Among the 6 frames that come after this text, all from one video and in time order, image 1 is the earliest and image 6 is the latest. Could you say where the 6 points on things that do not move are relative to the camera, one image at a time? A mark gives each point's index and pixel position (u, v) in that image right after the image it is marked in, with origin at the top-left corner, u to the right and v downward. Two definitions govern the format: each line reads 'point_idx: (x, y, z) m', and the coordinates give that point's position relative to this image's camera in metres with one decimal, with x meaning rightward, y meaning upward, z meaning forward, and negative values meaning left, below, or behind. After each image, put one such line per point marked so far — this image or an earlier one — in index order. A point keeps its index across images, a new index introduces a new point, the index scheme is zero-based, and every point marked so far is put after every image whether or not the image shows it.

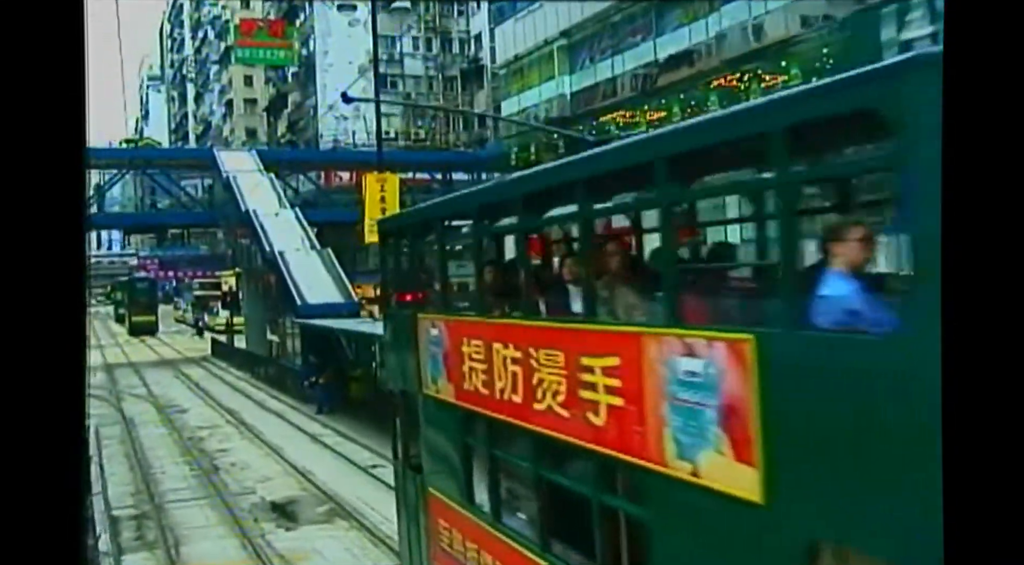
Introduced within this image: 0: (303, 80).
0: (-2.6, +2.5, +11.7) m
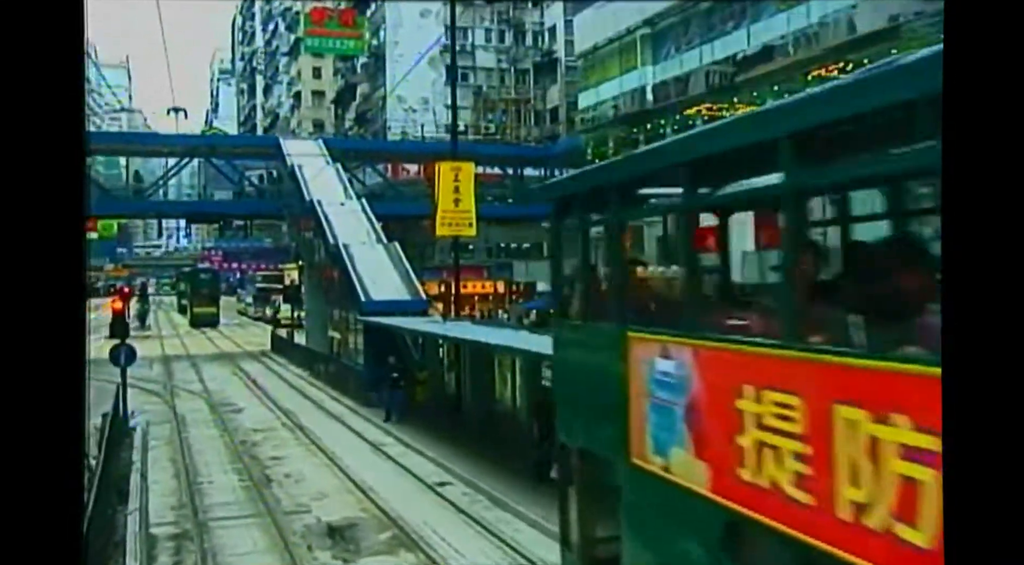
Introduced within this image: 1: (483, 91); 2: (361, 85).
0: (-1.7, +2.6, +11.5) m
1: (-0.3, +2.2, +10.6) m
2: (-1.9, +2.4, +11.5) m
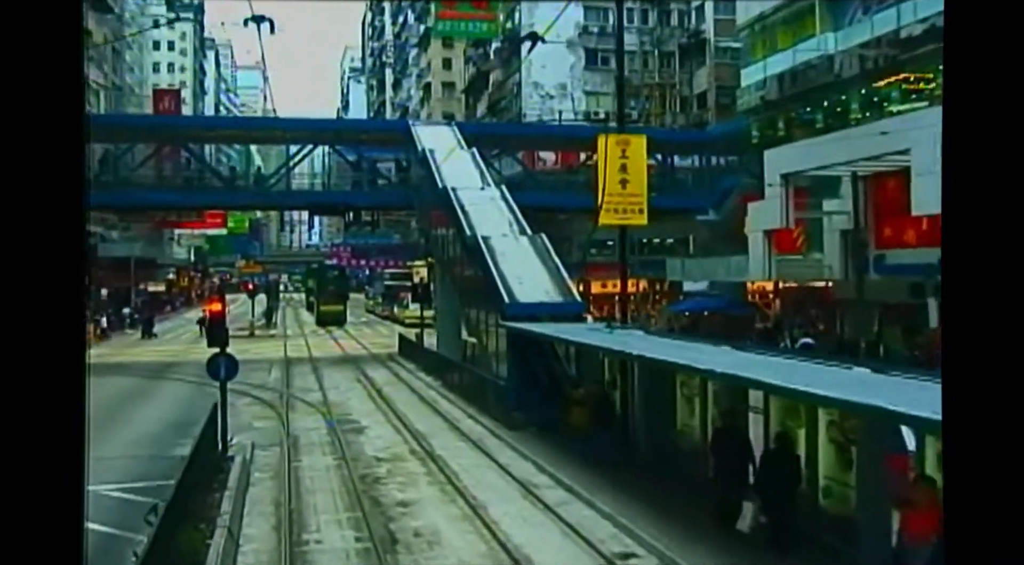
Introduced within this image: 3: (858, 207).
0: (-0.1, +2.6, +10.9) m
1: (+1.2, +2.2, +9.8) m
2: (-0.2, +2.5, +10.9) m
3: (+2.1, +0.5, +5.7) m
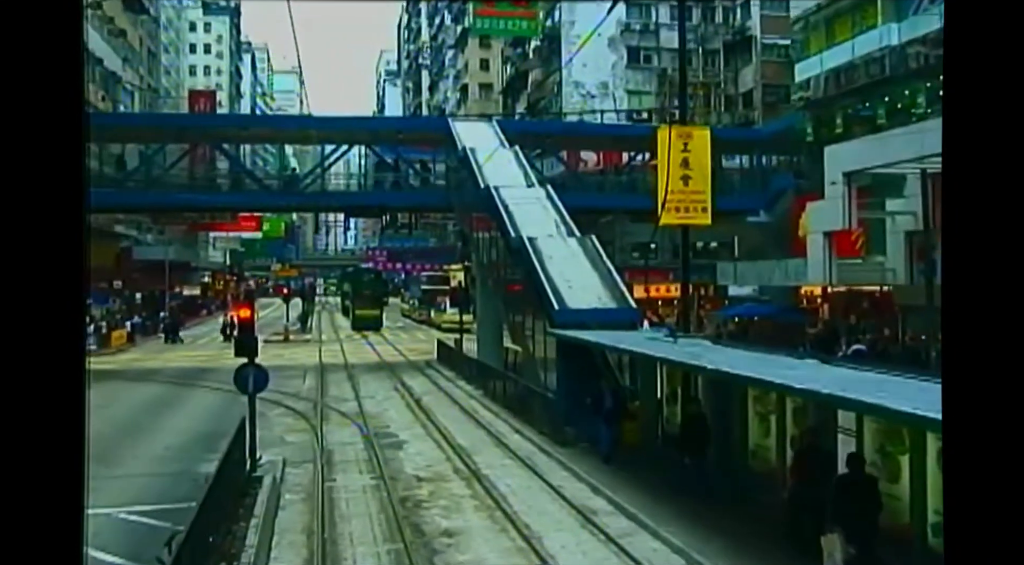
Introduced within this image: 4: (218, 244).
0: (+0.4, +2.6, +10.6) m
1: (+1.6, +2.1, +9.5) m
2: (+0.2, +2.4, +10.6) m
3: (+2.3, +0.4, +5.4) m
4: (-2.5, +0.3, +7.9) m
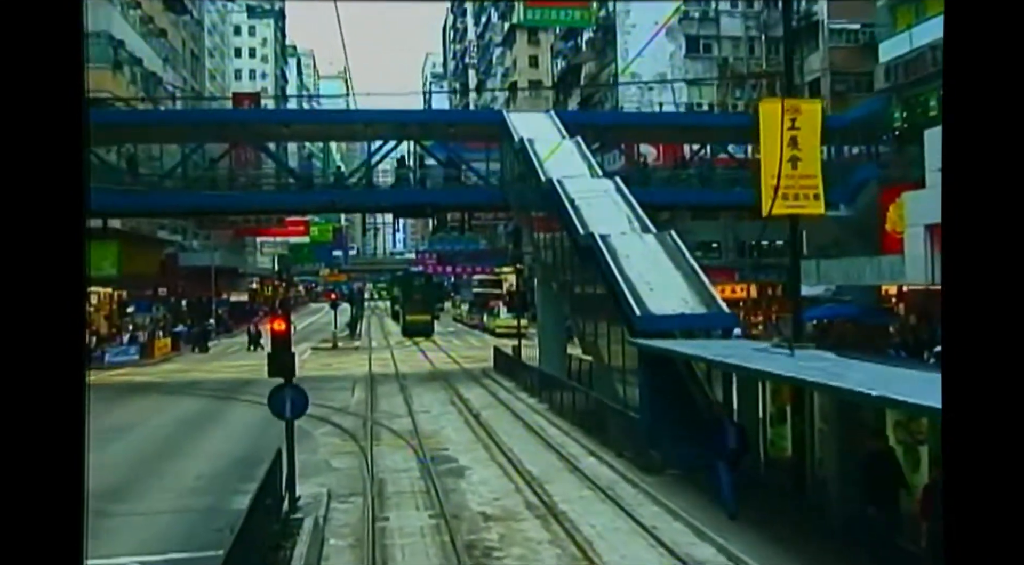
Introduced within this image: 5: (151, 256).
0: (+0.9, +2.5, +10.2) m
1: (+2.1, +2.1, +9.0) m
2: (+0.8, +2.4, +10.2) m
3: (+2.7, +0.4, +4.8) m
4: (-2.0, +0.3, +7.6) m
5: (-2.8, +0.2, +7.2) m
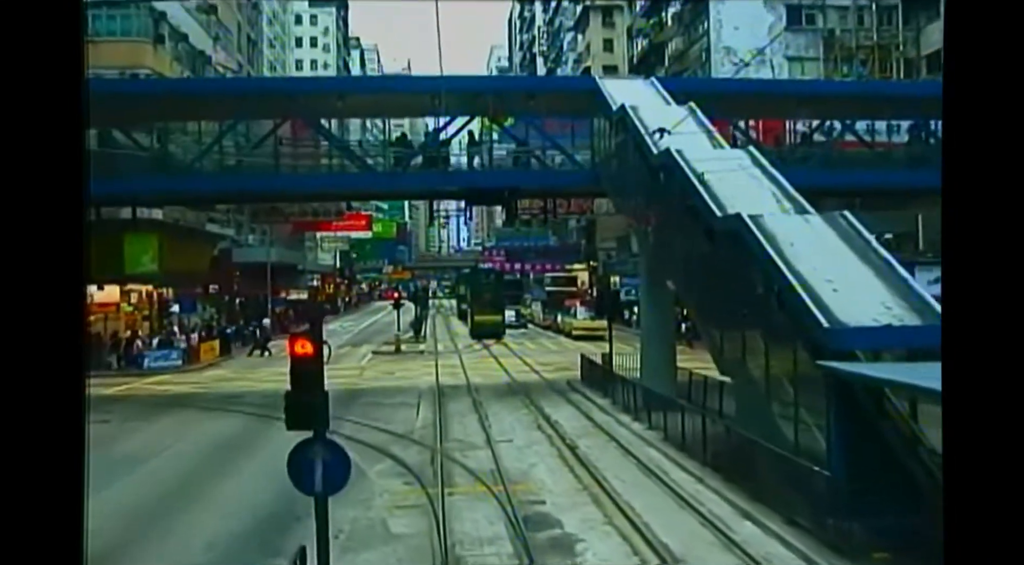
0: (+1.7, +2.6, +9.3) m
1: (+2.8, +2.1, +8.1) m
2: (+1.6, +2.4, +9.3) m
3: (+3.1, +0.5, +3.8) m
4: (-1.4, +0.3, +6.9) m
5: (-2.2, +0.2, +6.6) m
